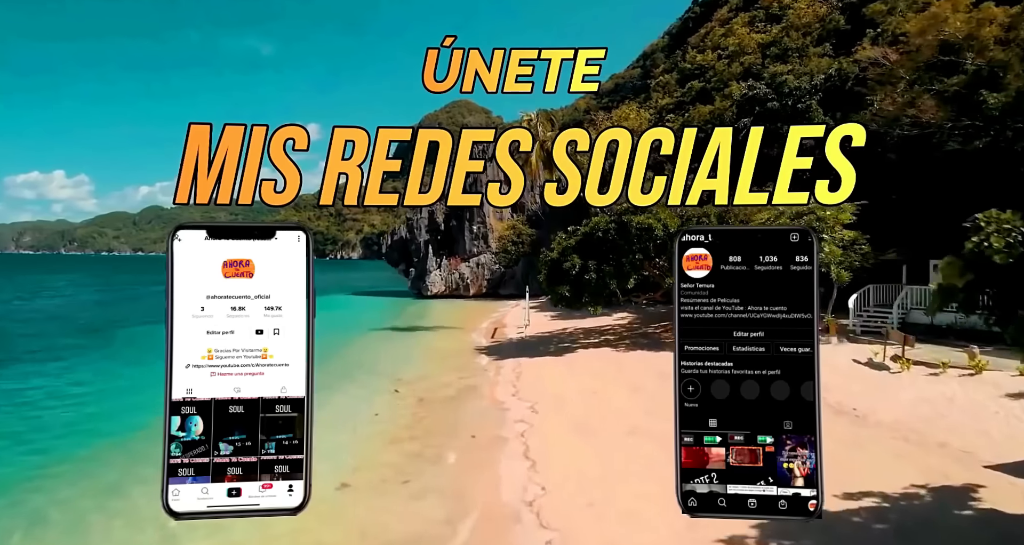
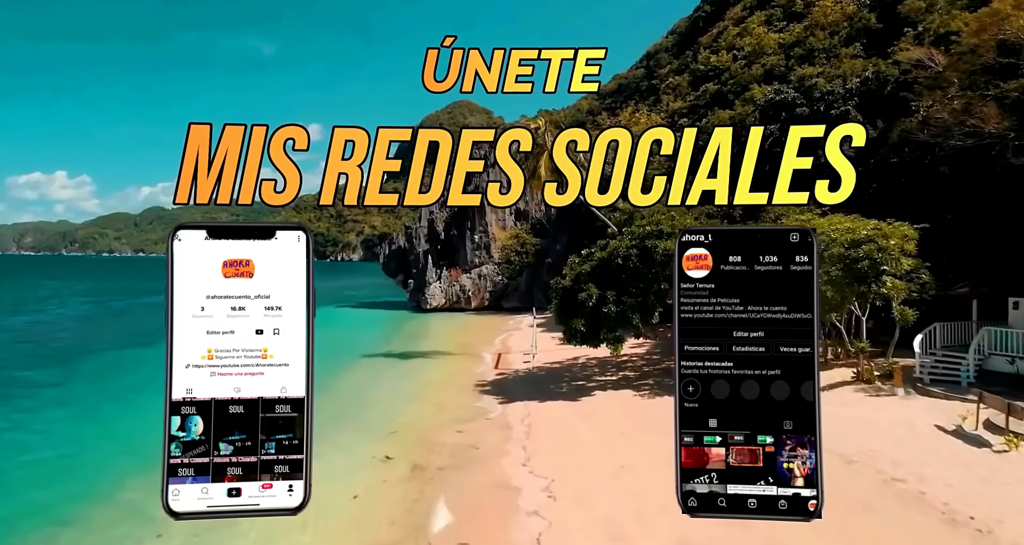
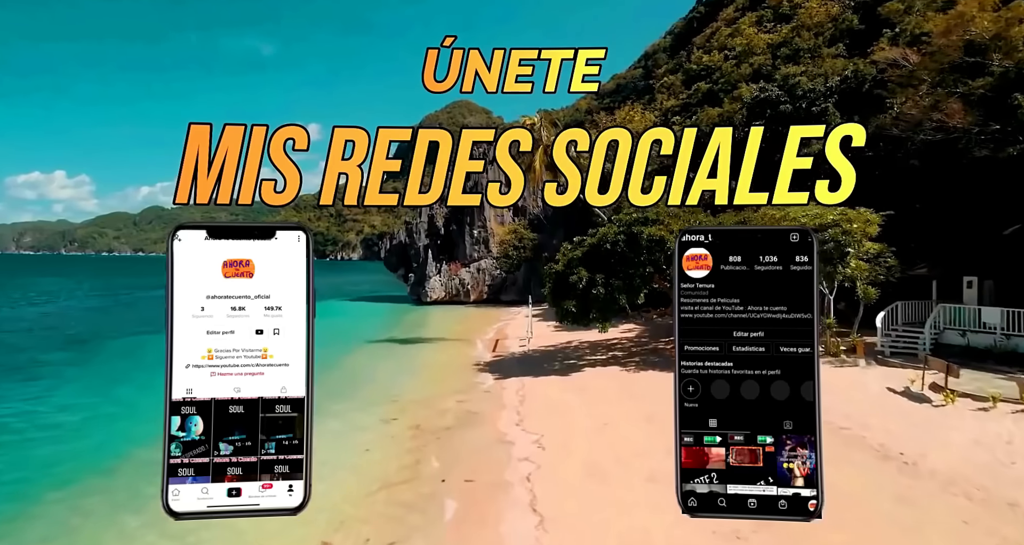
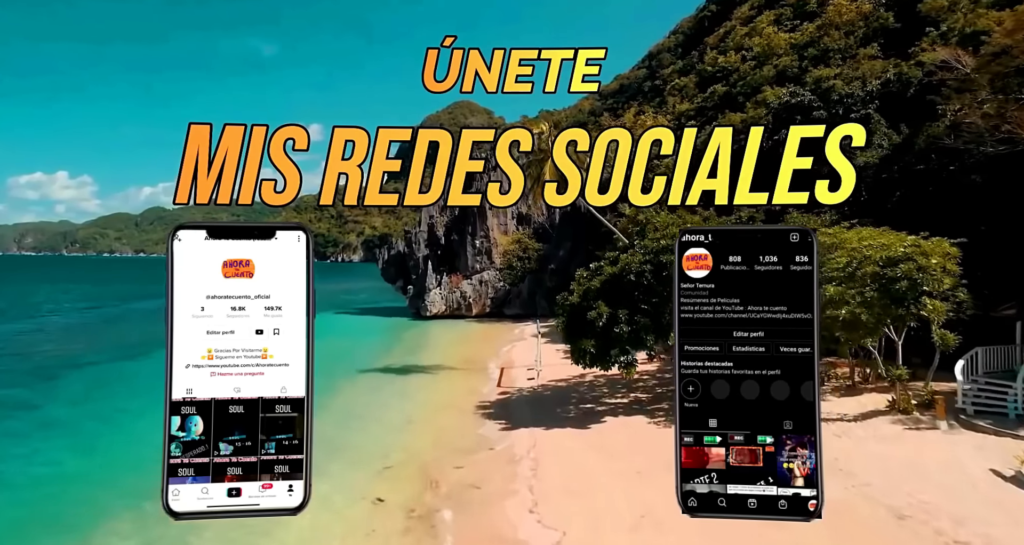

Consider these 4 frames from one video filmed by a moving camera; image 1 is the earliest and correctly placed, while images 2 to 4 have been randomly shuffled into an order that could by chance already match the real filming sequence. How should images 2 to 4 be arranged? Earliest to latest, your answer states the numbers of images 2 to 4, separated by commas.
3, 2, 4
